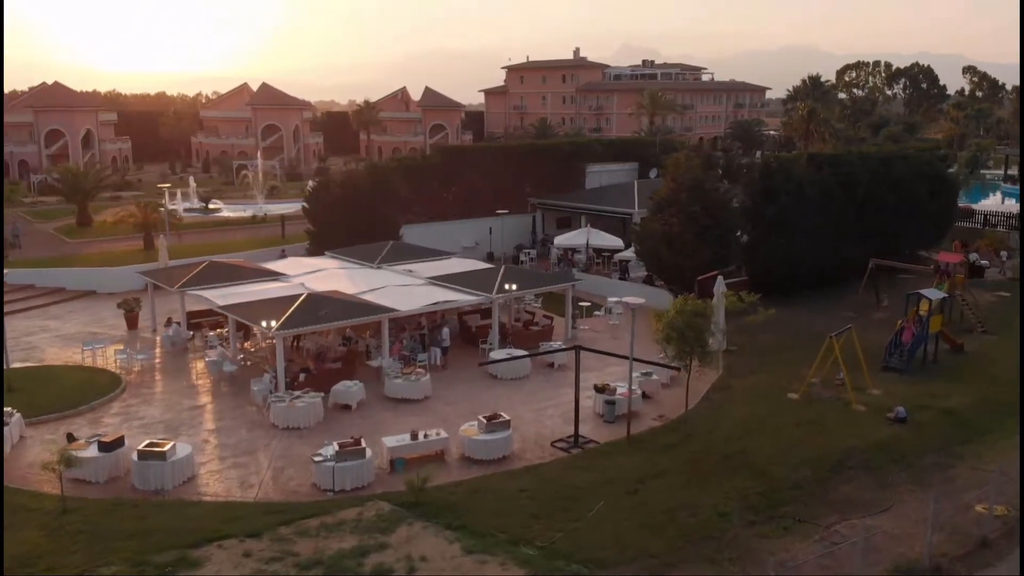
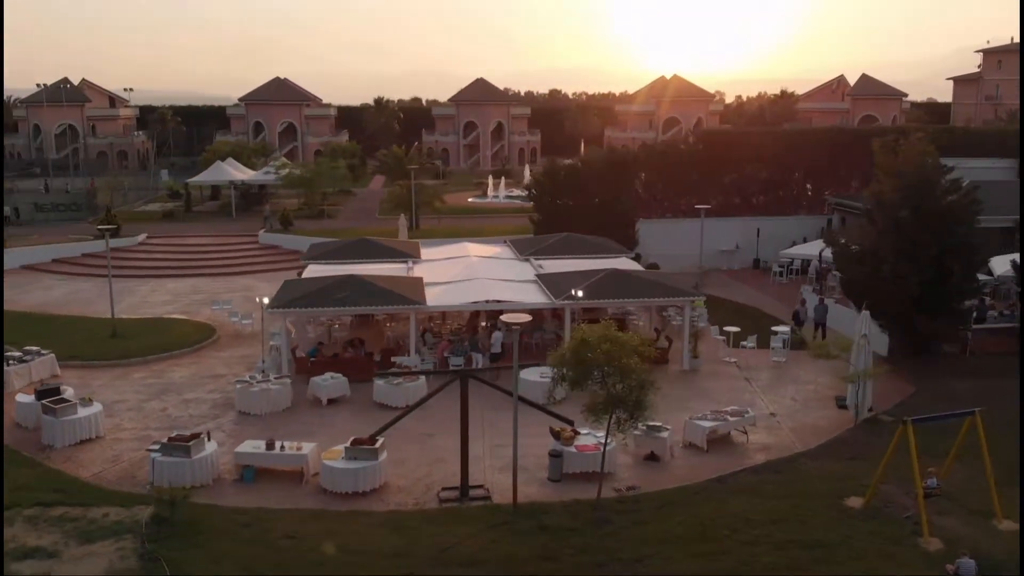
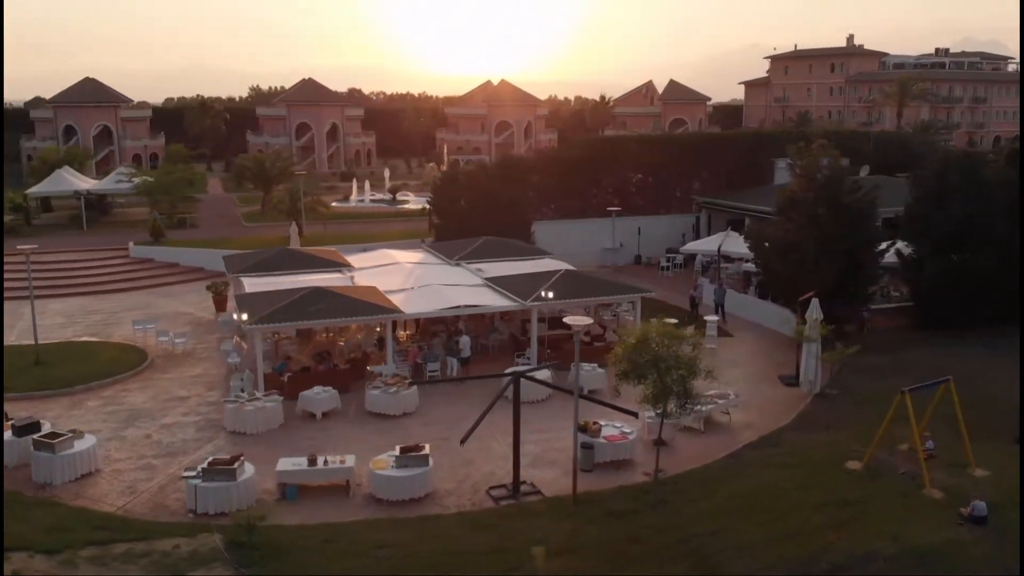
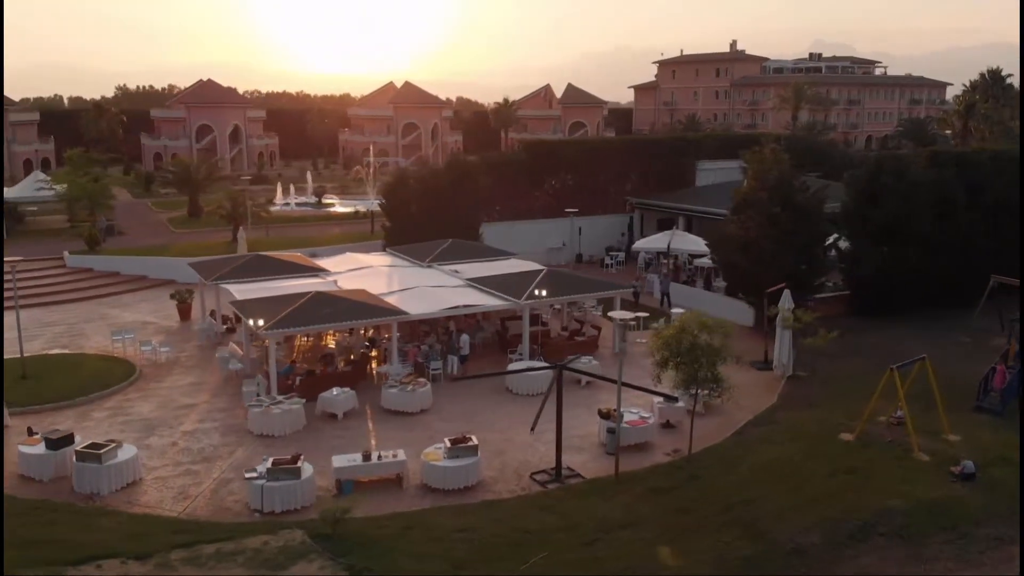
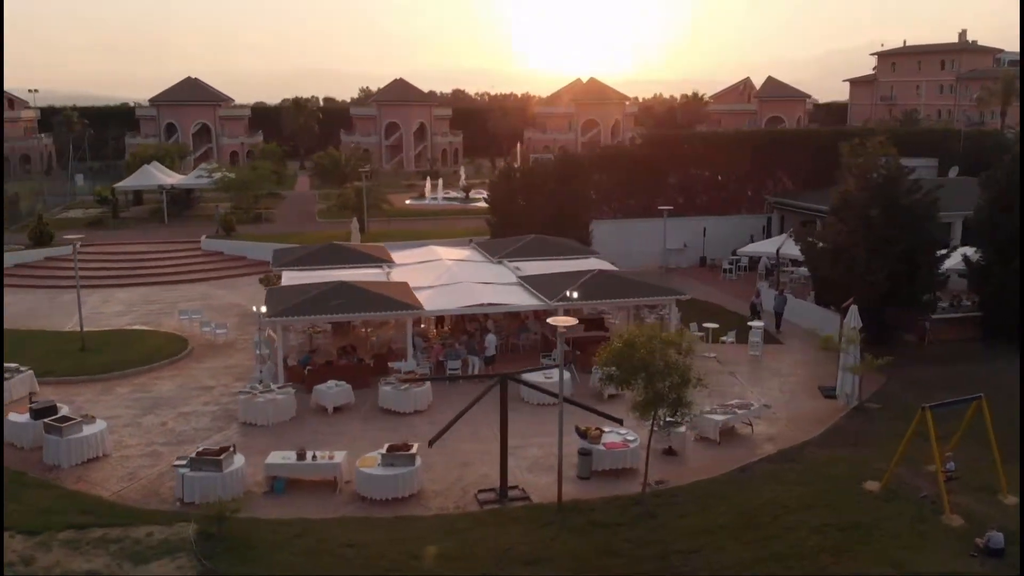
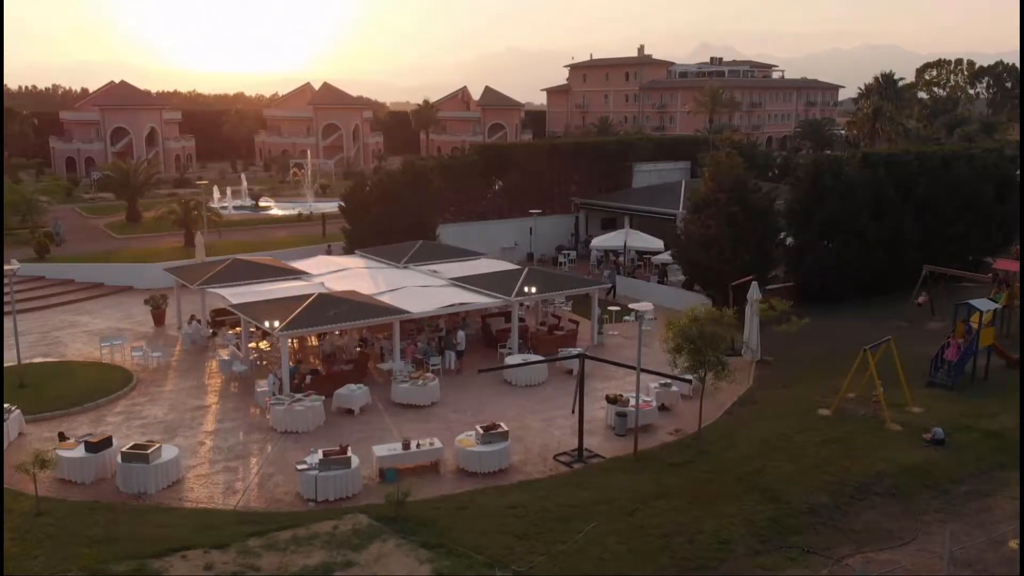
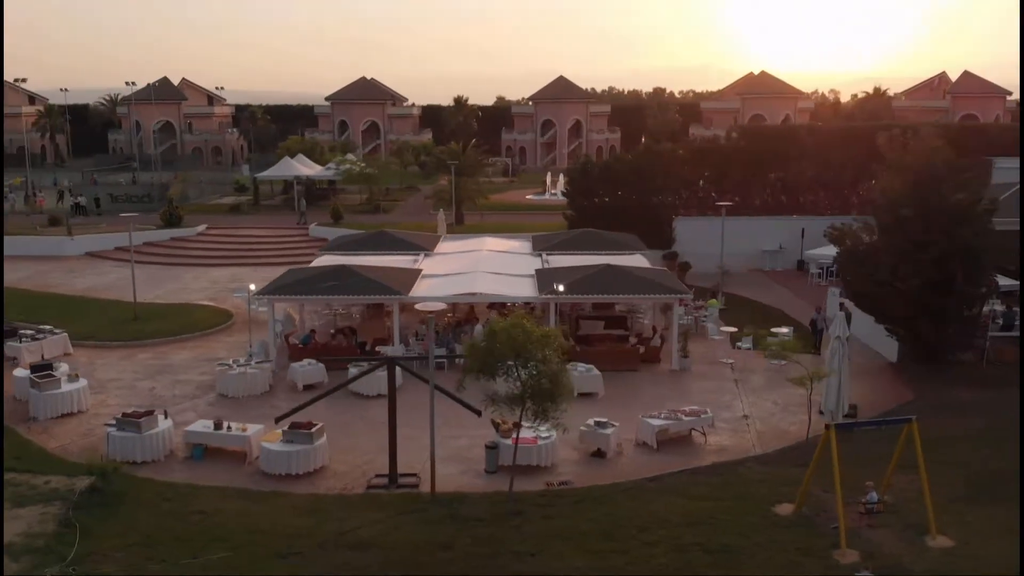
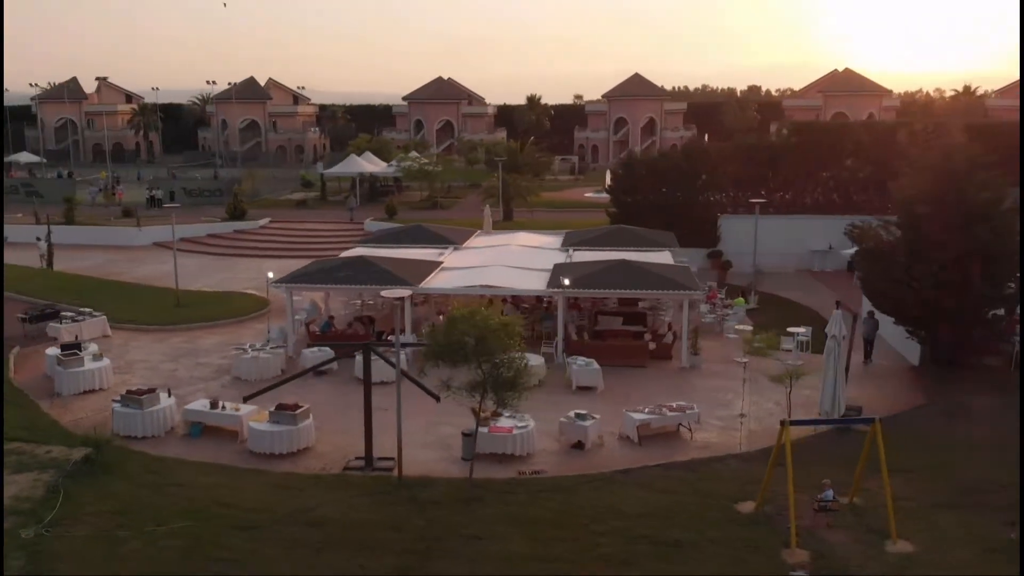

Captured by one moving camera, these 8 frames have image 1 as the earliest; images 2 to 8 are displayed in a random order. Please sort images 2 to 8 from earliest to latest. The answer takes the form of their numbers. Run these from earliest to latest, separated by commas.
6, 4, 3, 5, 2, 7, 8
